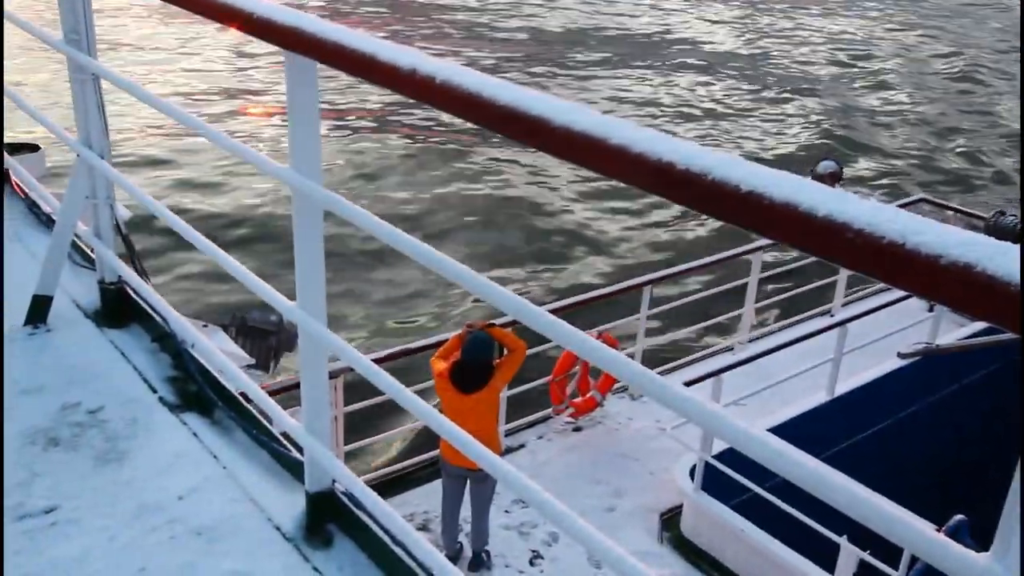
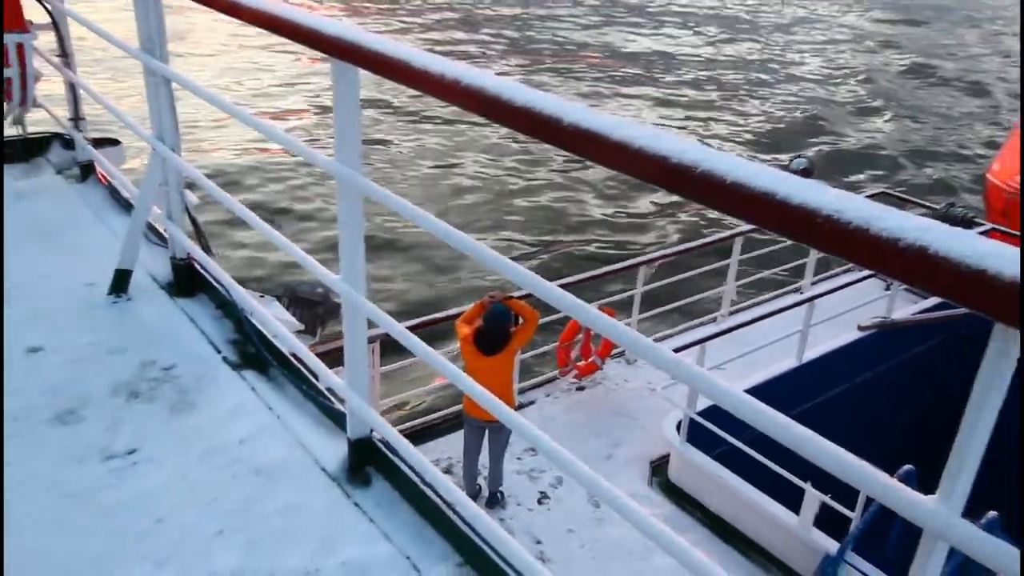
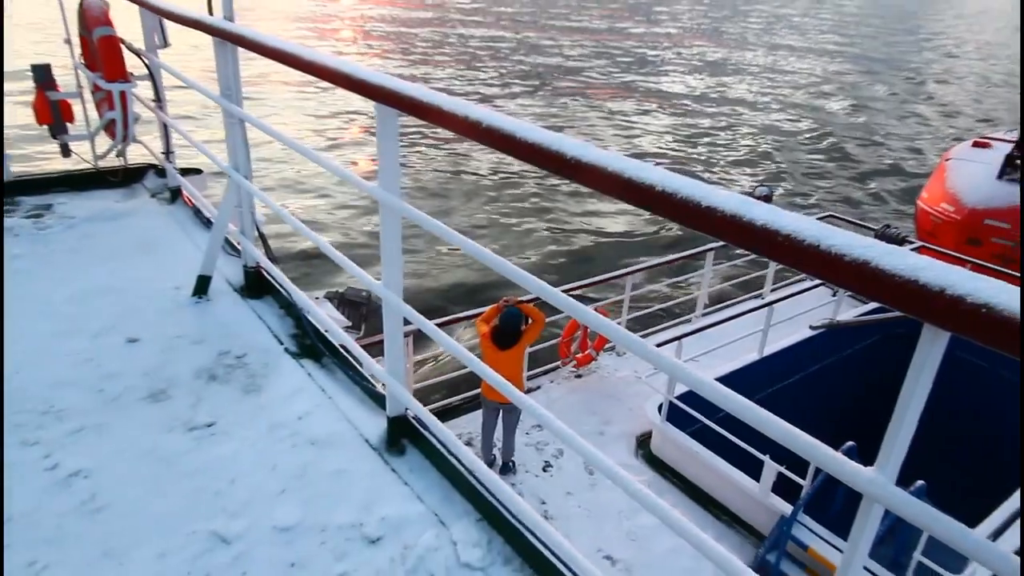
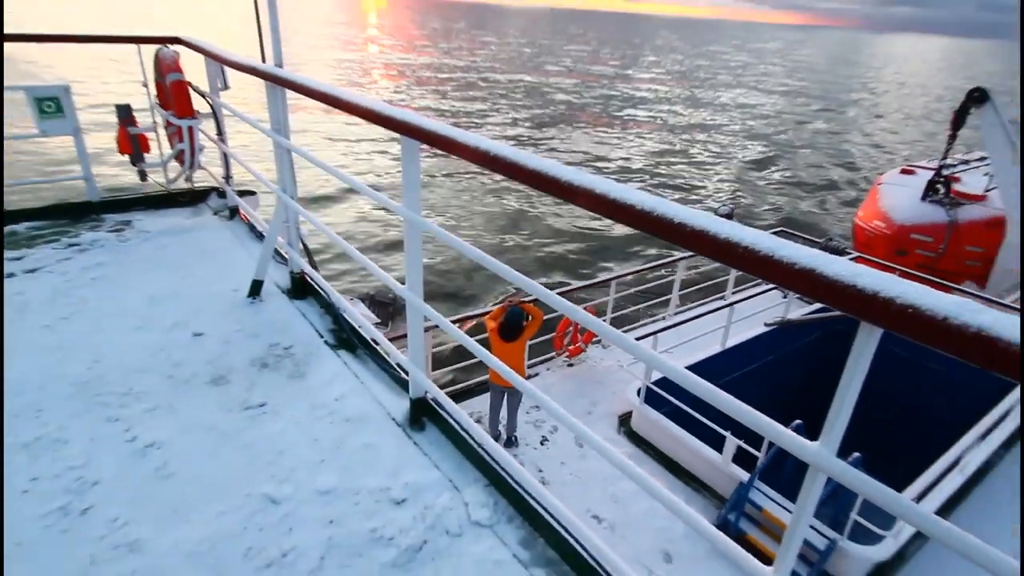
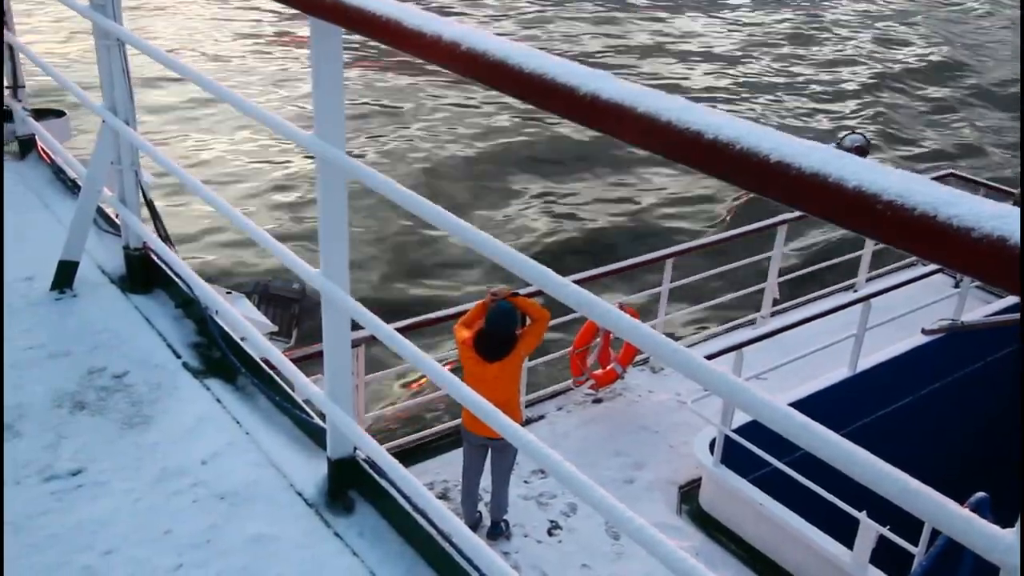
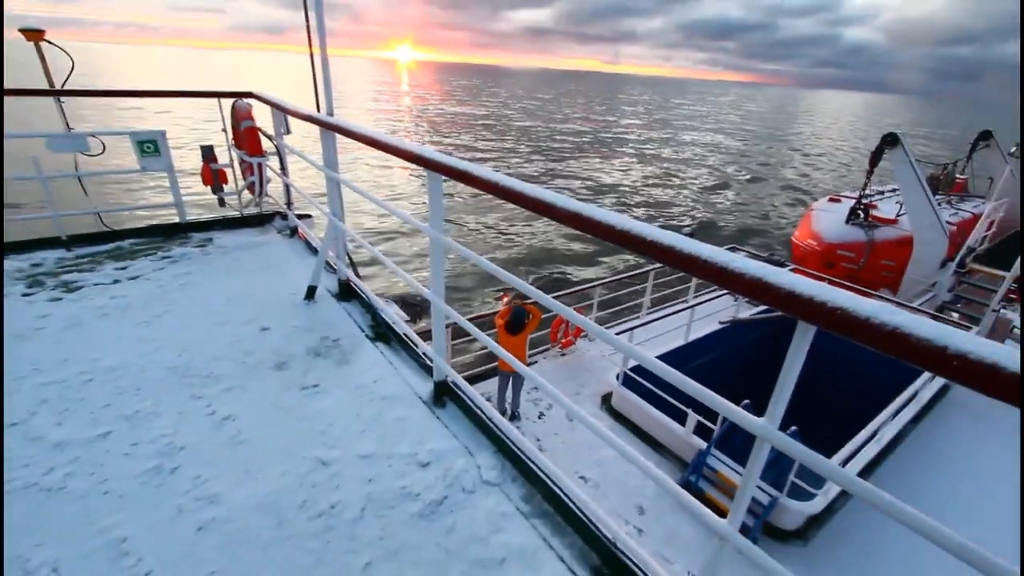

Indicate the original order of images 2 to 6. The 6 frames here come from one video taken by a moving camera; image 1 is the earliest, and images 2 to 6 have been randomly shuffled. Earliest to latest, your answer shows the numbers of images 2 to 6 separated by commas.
5, 2, 3, 4, 6
